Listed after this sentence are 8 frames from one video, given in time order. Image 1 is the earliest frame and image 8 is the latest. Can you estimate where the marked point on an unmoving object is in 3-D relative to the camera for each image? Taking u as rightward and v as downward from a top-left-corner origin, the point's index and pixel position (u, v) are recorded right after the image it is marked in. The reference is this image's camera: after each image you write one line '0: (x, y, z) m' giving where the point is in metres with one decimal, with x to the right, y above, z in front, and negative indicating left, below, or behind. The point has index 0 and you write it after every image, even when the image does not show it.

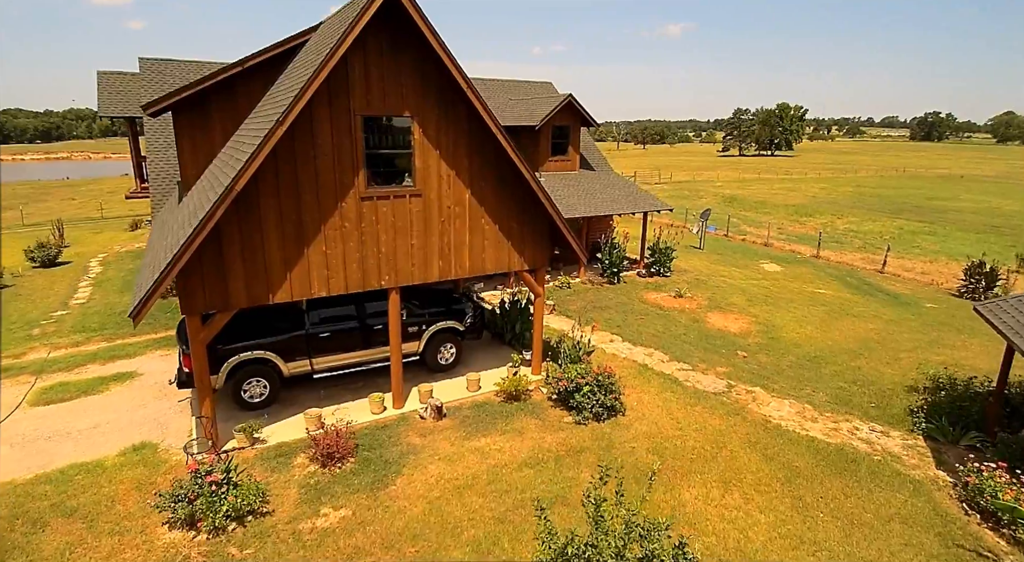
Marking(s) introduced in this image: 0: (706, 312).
0: (+5.6, -0.9, +16.6) m
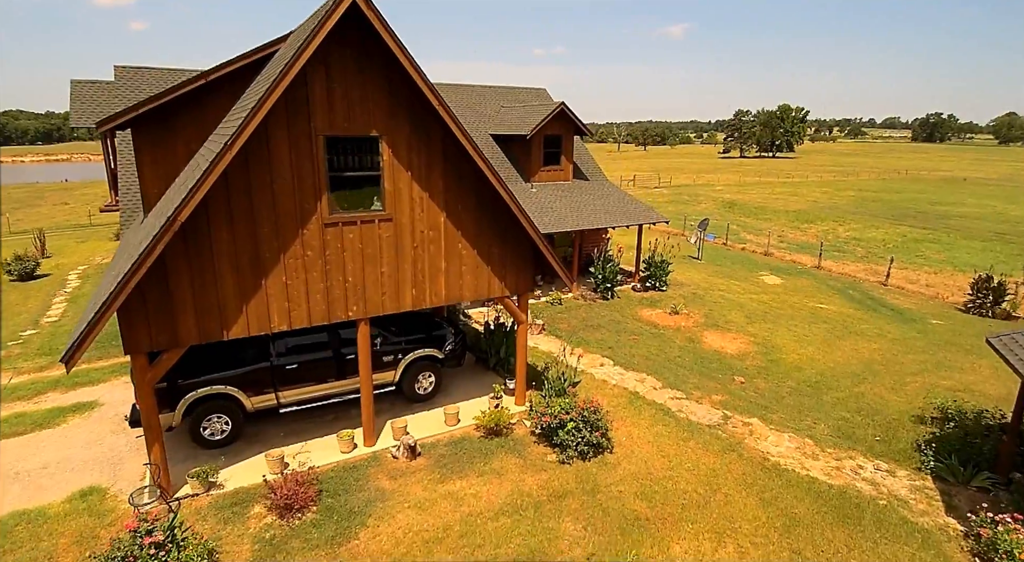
0: (+5.3, -1.4, +15.9) m
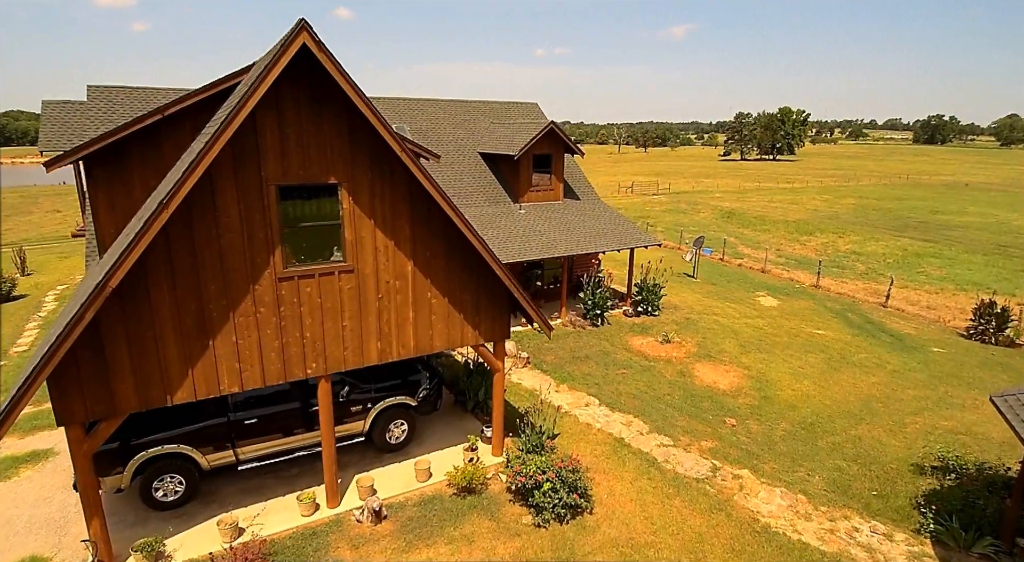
0: (+4.9, -2.2, +15.4) m
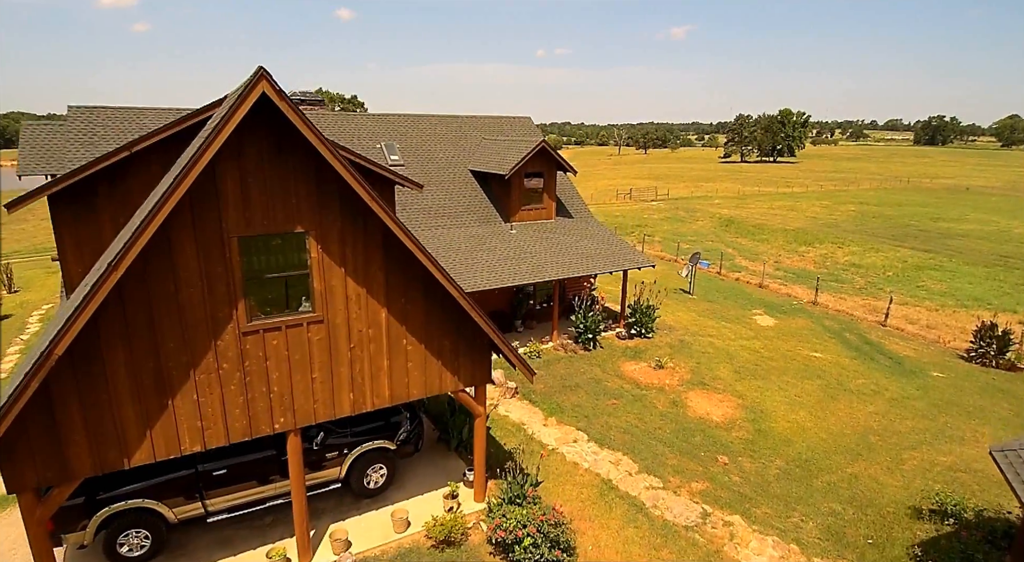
0: (+4.6, -2.9, +15.0) m
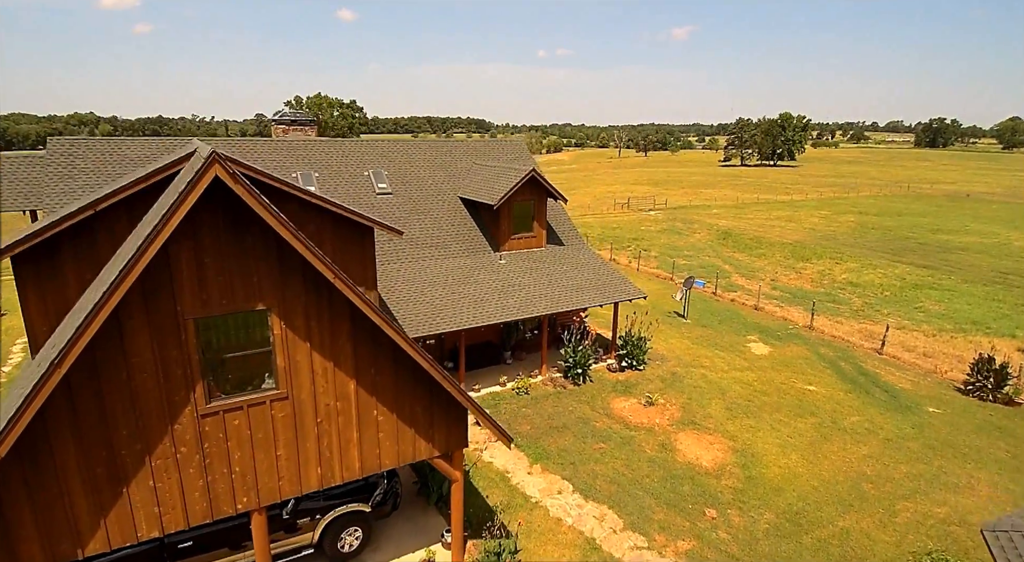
0: (+4.2, -3.9, +14.7) m
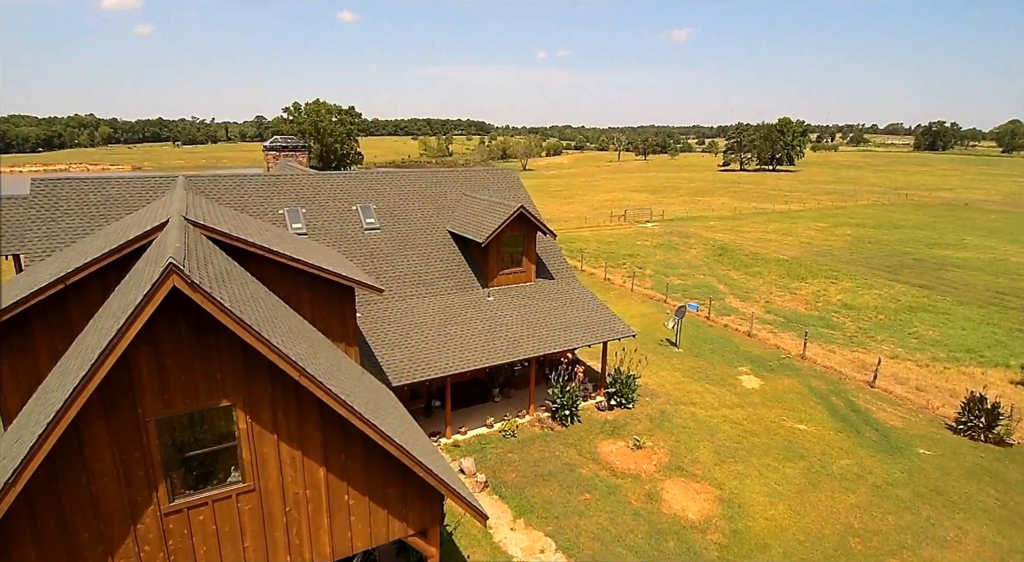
0: (+3.9, -5.0, +14.6) m
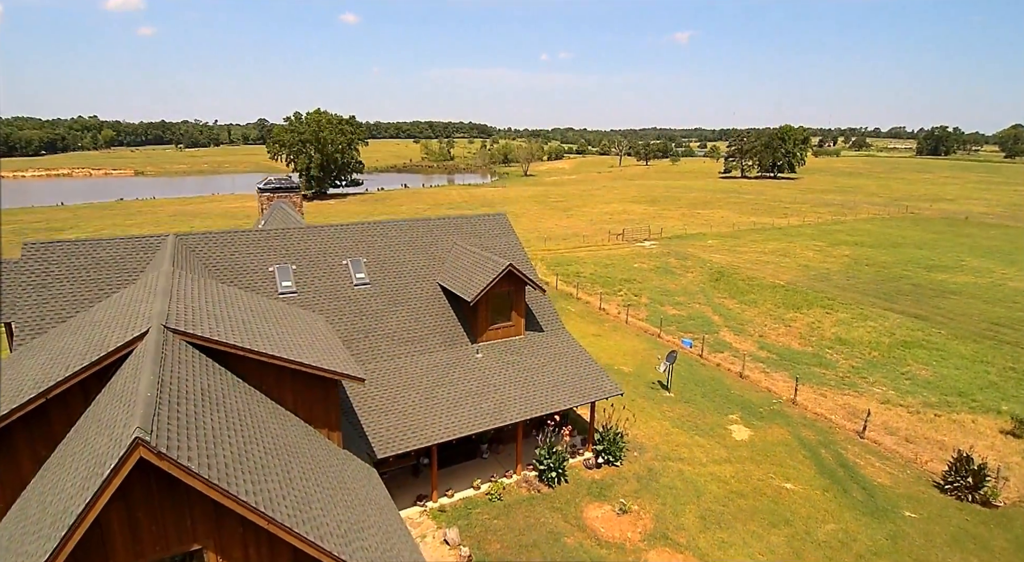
0: (+3.5, -6.9, +14.6) m
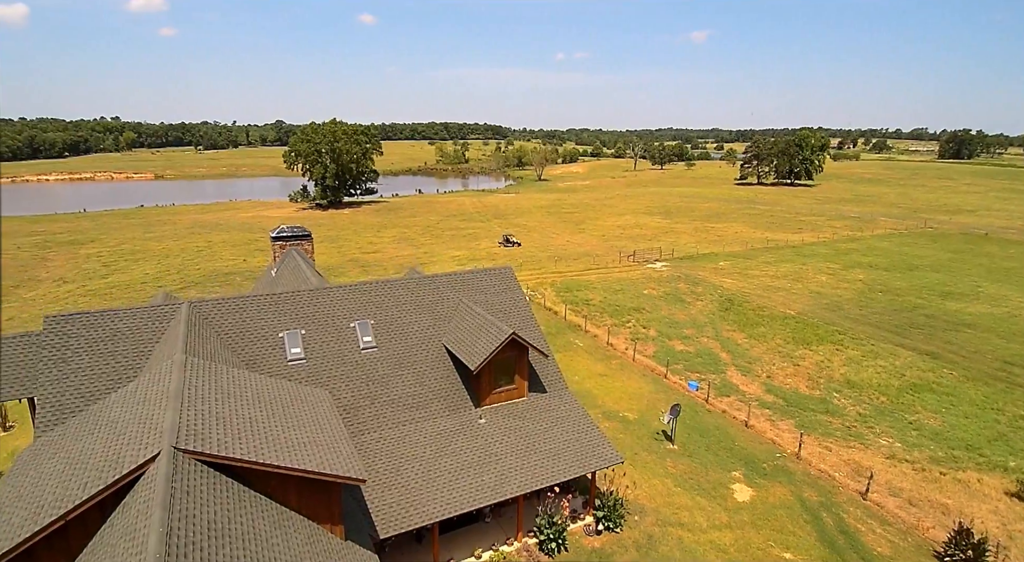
0: (+3.4, -9.1, +14.9) m
